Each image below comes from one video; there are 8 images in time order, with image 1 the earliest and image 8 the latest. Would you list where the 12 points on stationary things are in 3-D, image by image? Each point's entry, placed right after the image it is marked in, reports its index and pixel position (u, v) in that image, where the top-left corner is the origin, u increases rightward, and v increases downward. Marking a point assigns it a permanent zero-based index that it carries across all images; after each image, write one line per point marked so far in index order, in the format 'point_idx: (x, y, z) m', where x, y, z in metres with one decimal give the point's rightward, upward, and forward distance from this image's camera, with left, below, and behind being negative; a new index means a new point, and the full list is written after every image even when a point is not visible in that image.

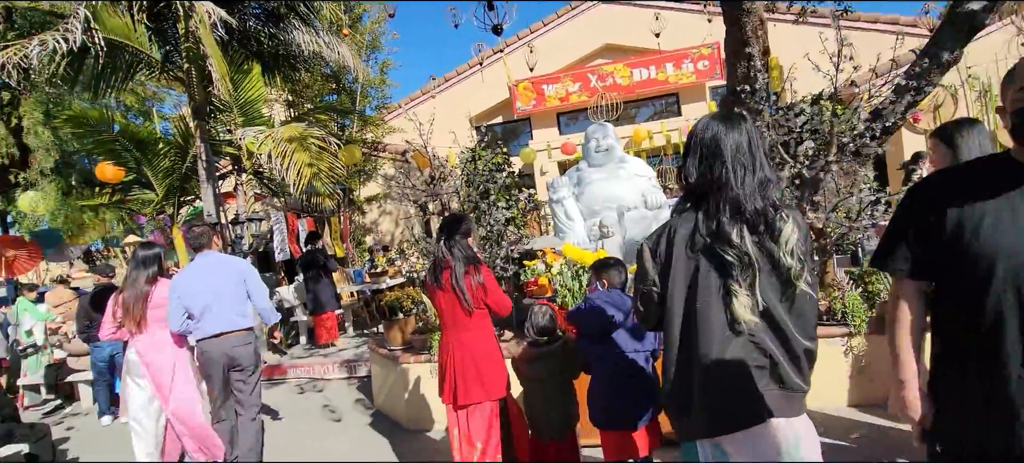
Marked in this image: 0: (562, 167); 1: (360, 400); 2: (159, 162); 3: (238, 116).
0: (+1.3, +1.7, +12.7) m
1: (-1.6, -1.8, +5.2) m
2: (-4.7, +0.9, +6.7) m
3: (-3.8, +1.6, +6.9) m
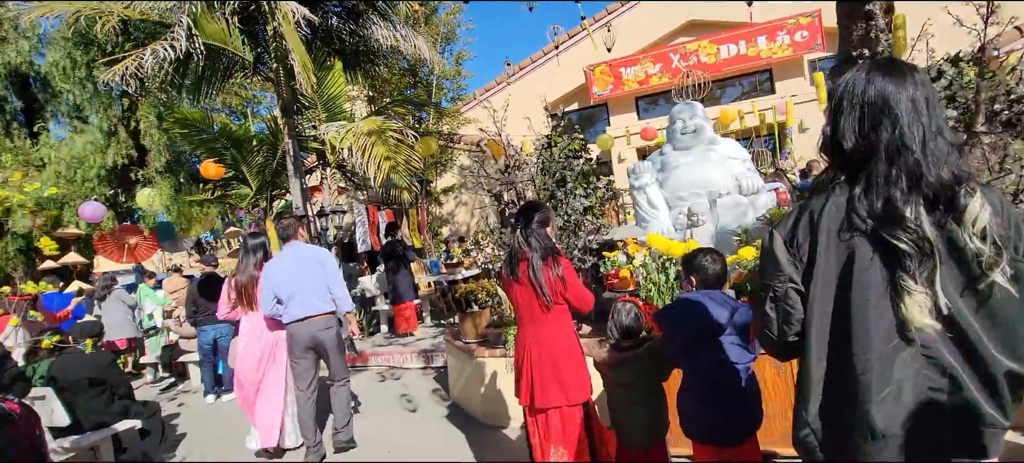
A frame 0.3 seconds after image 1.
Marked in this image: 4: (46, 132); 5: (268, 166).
0: (+3.2, +1.9, +12.1) m
1: (-0.8, -1.7, +5.2) m
2: (-3.7, +1.0, +7.1) m
3: (-2.7, +1.7, +7.1) m
4: (-8.4, +1.8, +9.0) m
5: (-3.6, +1.0, +7.2) m
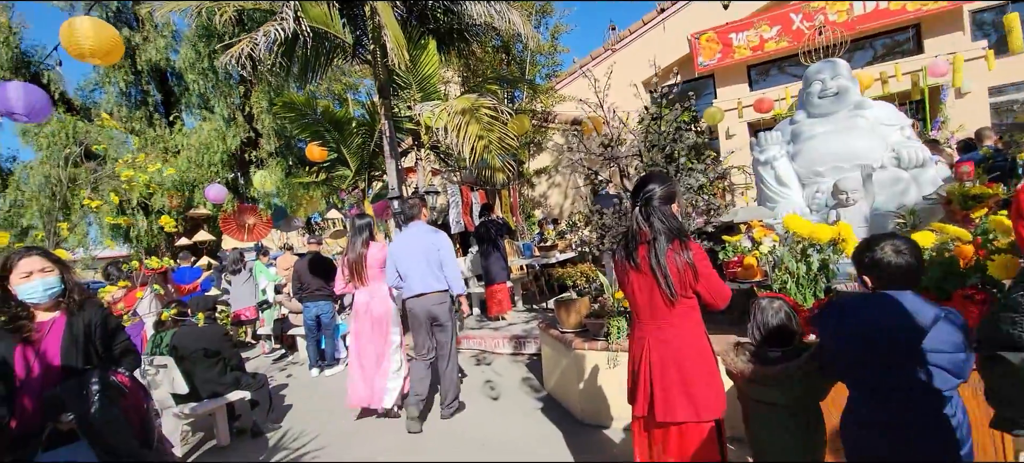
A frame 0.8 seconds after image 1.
0: (+5.3, +2.3, +10.9) m
1: (+0.2, -1.5, +4.9) m
2: (-2.3, +1.3, +7.2) m
3: (-1.3, +2.0, +7.1) m
4: (-6.6, +2.2, +10.0) m
5: (-2.2, +1.2, +7.3) m
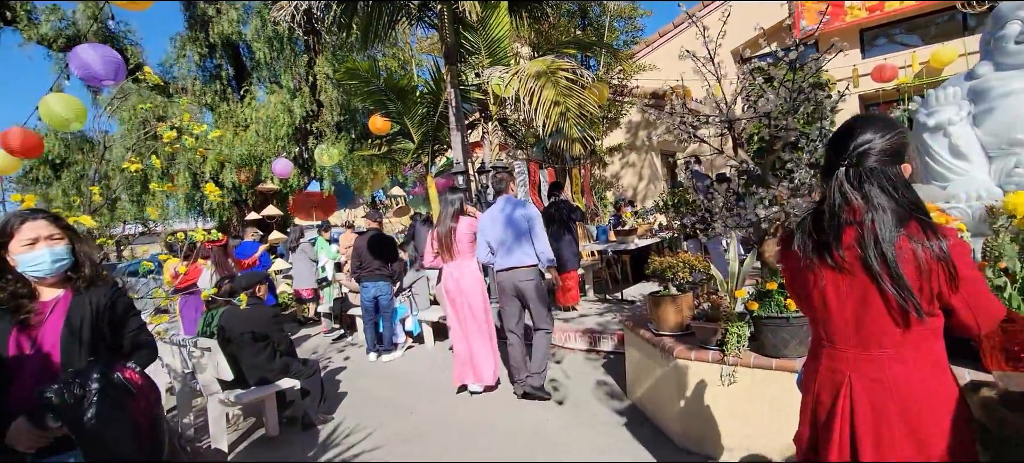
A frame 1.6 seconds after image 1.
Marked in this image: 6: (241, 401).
0: (+6.7, +2.5, +9.4) m
1: (+0.8, -1.3, +4.3) m
2: (-1.3, +1.6, +6.7) m
3: (-0.3, +2.3, +6.5) m
4: (-5.2, +2.7, +10.0) m
5: (-1.1, +1.6, +6.8) m
6: (-1.9, -1.2, +3.4) m
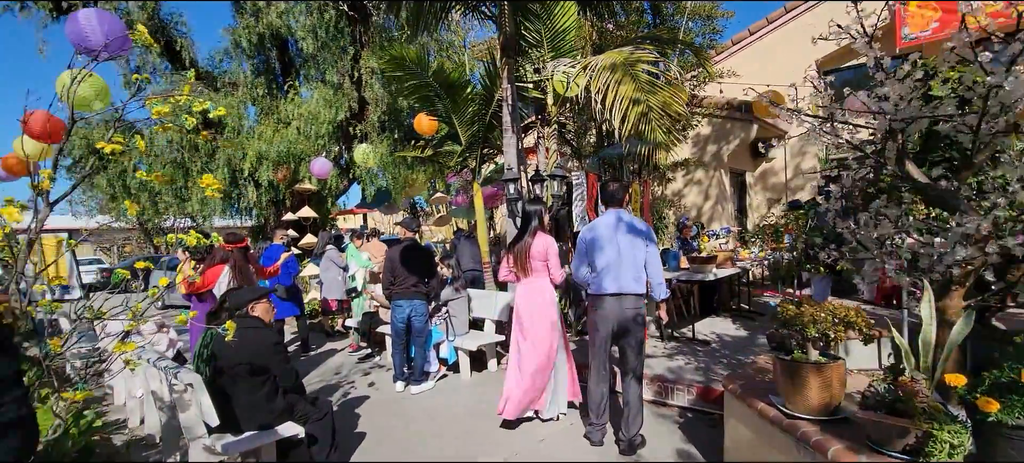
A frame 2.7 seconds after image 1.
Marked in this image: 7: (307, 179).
0: (+7.7, +1.8, +8.1) m
1: (+1.2, -1.5, +3.3) m
2: (-0.6, +1.5, +6.0) m
3: (+0.4, +2.1, +5.7) m
4: (-4.2, +2.7, +9.5) m
5: (-0.4, +1.4, +6.1) m
6: (-1.5, -1.2, +2.7) m
7: (-3.9, +1.0, +9.4) m
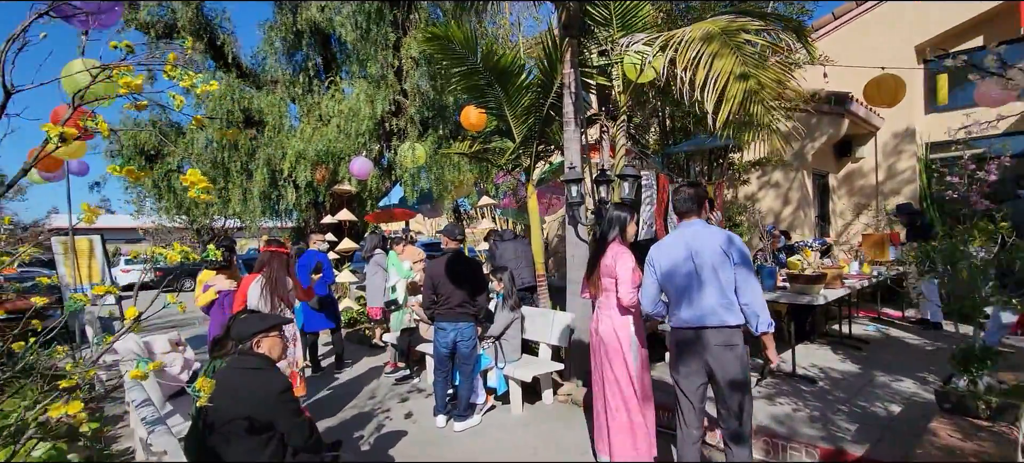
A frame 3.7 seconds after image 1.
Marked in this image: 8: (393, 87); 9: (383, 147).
0: (+8.5, +1.6, +6.6) m
1: (+1.6, -1.6, +2.4) m
2: (+0.1, +1.4, +5.2) m
3: (+1.0, +2.0, +4.8) m
4: (-3.2, +2.6, +9.1) m
5: (+0.3, +1.3, +5.3) m
6: (-1.2, -1.3, +2.0) m
7: (-2.9, +0.9, +8.9) m
8: (-2.1, +2.5, +8.7) m
9: (-2.4, +1.6, +9.2) m
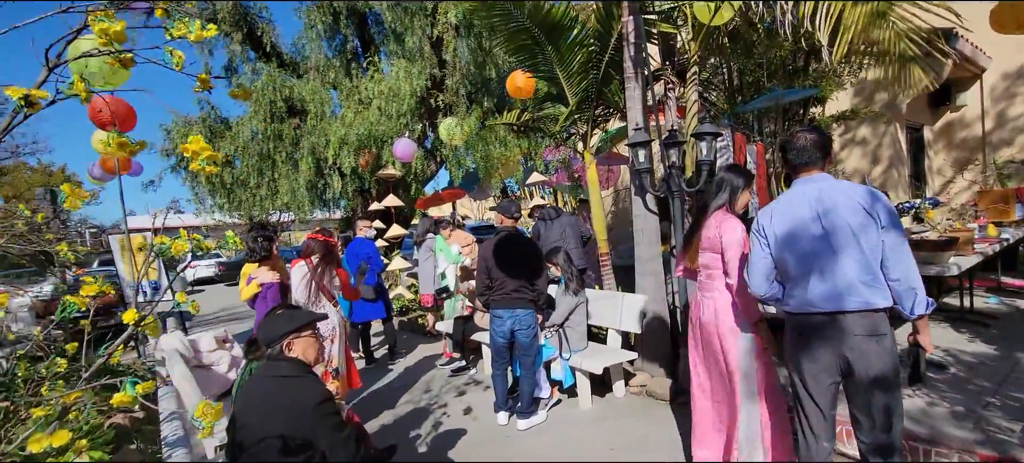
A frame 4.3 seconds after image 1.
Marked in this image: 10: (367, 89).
0: (+9.0, +2.3, +5.3) m
1: (+1.9, -1.4, +1.8) m
2: (+0.6, +1.6, +4.7) m
3: (+1.4, +2.2, +4.1) m
4: (-2.4, +2.9, +8.7) m
5: (+0.7, +1.5, +4.7) m
6: (-0.9, -1.2, +1.6) m
7: (-2.1, +1.2, +8.6) m
8: (-1.3, +2.8, +8.3) m
9: (-1.5, +1.8, +8.8) m
10: (-2.5, +2.4, +8.4) m
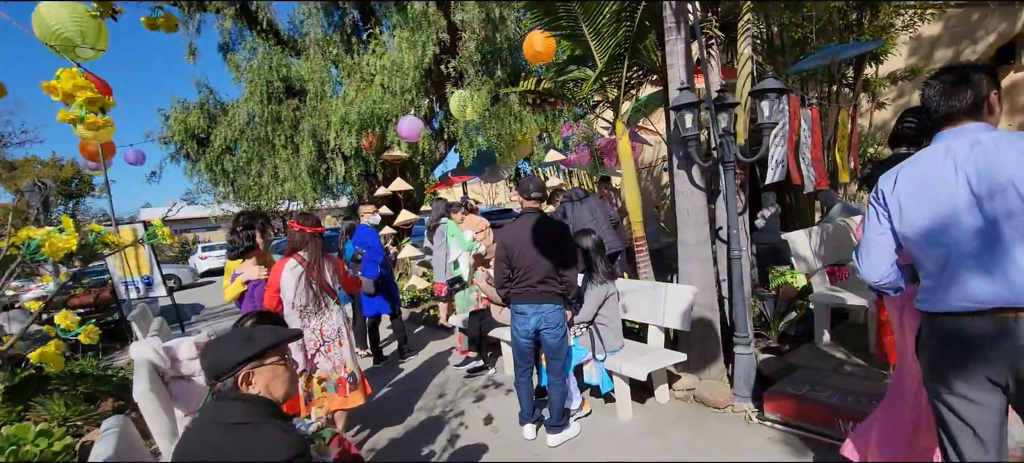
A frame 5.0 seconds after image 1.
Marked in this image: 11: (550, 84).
0: (+9.2, +2.6, +4.4) m
1: (+2.1, -1.3, +1.2) m
2: (+0.7, +1.8, +4.0) m
3: (+1.6, +2.4, +3.4) m
4: (-2.2, +3.1, +8.1) m
5: (+0.9, +1.7, +4.0) m
6: (-0.7, -1.2, +1.1) m
7: (-1.8, +1.4, +8.0) m
8: (-1.1, +3.0, +7.6) m
9: (-1.3, +2.1, +8.2) m
10: (-2.2, +2.6, +7.8) m
11: (+0.3, +1.4, +4.7) m
